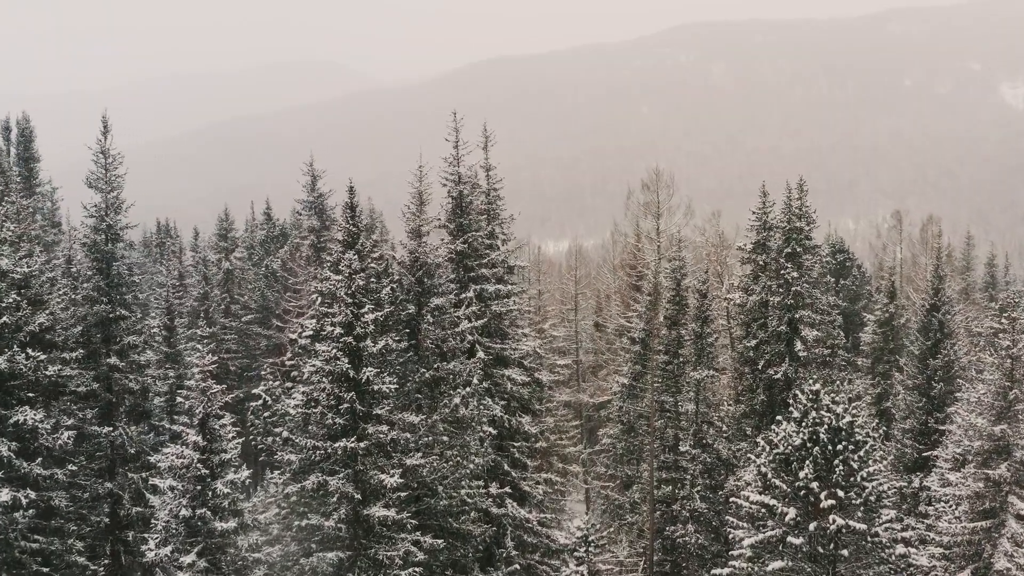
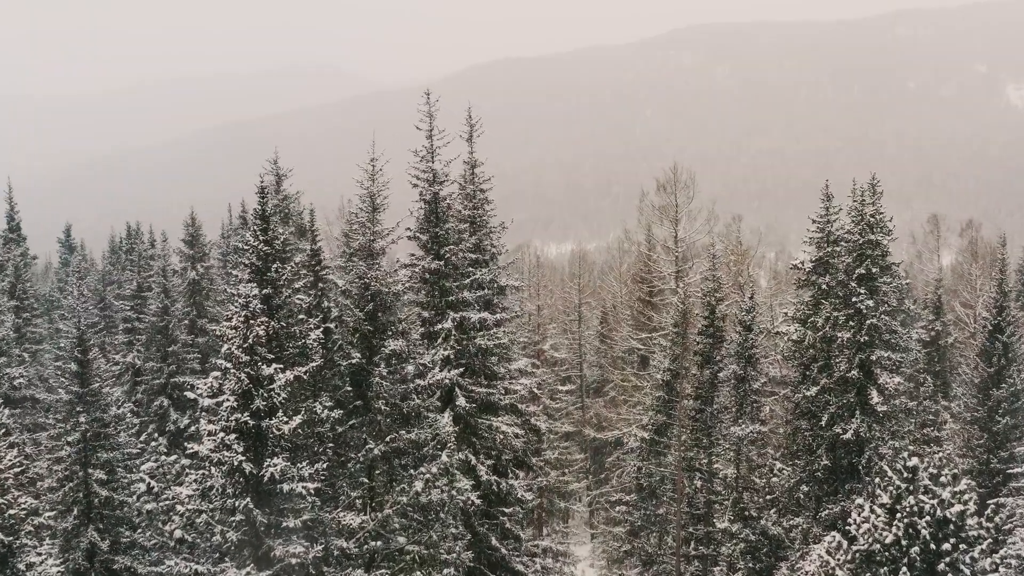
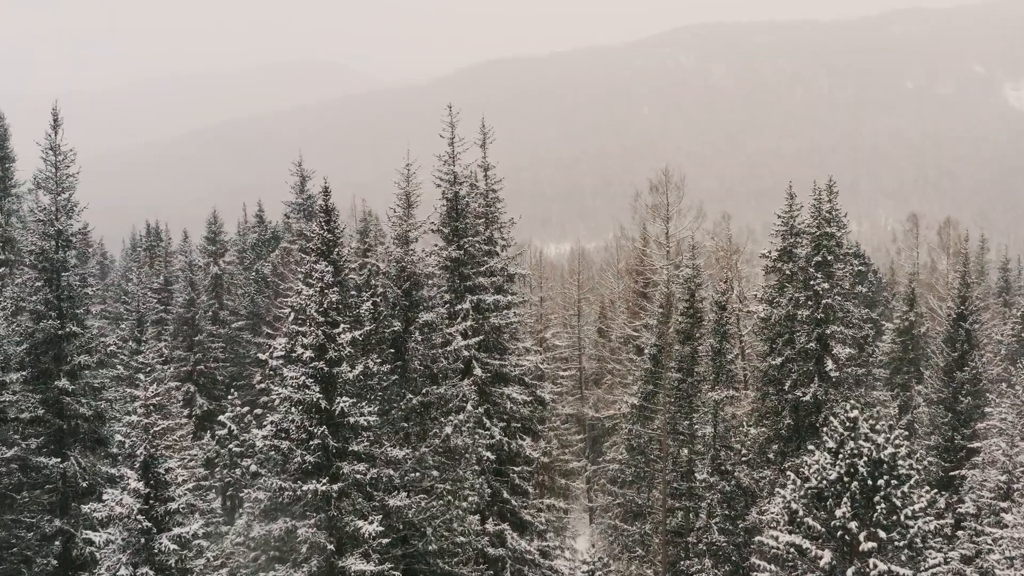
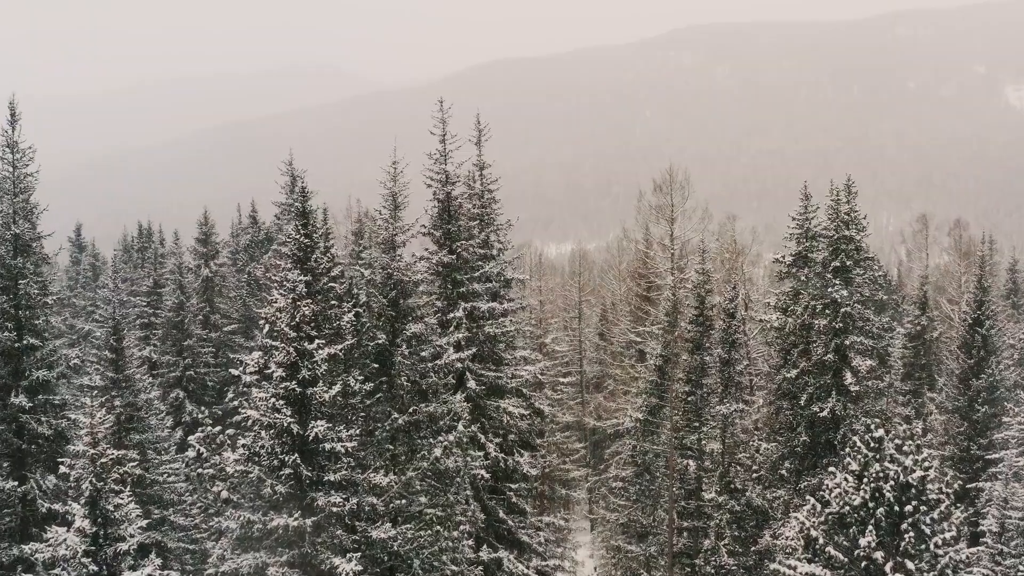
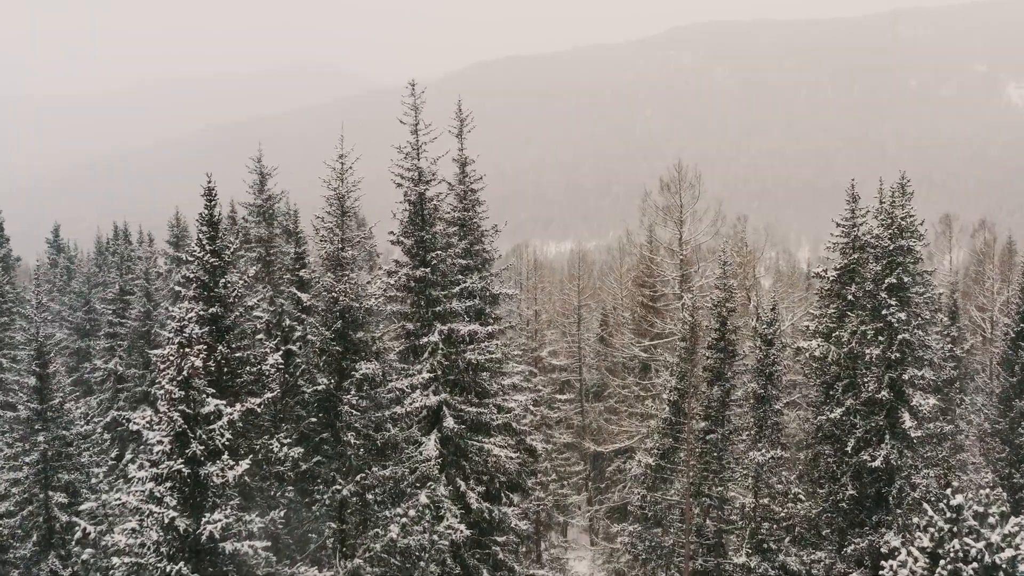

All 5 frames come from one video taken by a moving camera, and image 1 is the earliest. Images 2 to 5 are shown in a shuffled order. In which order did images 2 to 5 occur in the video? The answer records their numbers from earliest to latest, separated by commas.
3, 4, 2, 5
